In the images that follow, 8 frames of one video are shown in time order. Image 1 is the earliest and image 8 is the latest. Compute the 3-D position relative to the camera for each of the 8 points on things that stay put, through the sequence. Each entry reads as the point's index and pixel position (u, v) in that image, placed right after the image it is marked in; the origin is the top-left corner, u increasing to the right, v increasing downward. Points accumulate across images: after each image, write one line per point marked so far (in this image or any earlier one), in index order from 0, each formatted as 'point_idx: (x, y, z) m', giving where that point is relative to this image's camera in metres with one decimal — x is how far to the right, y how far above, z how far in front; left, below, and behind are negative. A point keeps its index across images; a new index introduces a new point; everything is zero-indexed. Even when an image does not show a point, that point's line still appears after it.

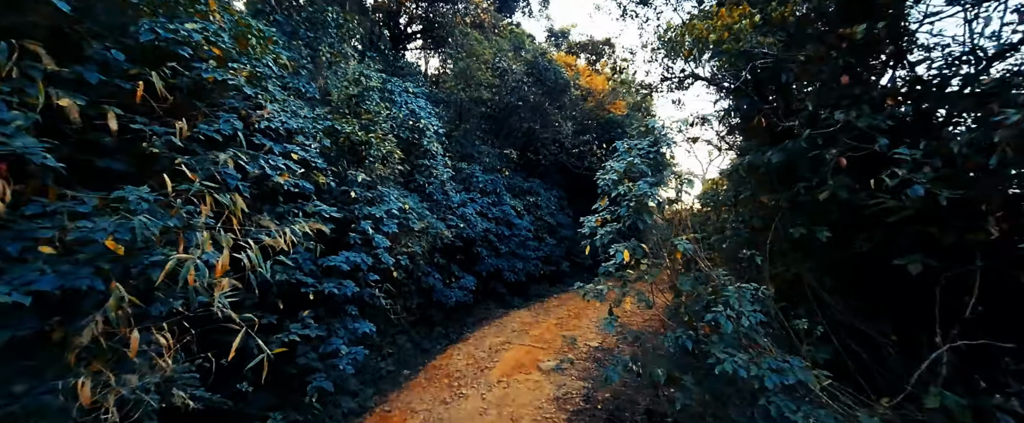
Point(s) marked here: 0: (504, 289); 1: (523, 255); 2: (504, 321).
0: (-0.2, -1.7, +7.7) m
1: (+0.2, -1.0, +8.2) m
2: (-0.1, -2.1, +6.7) m
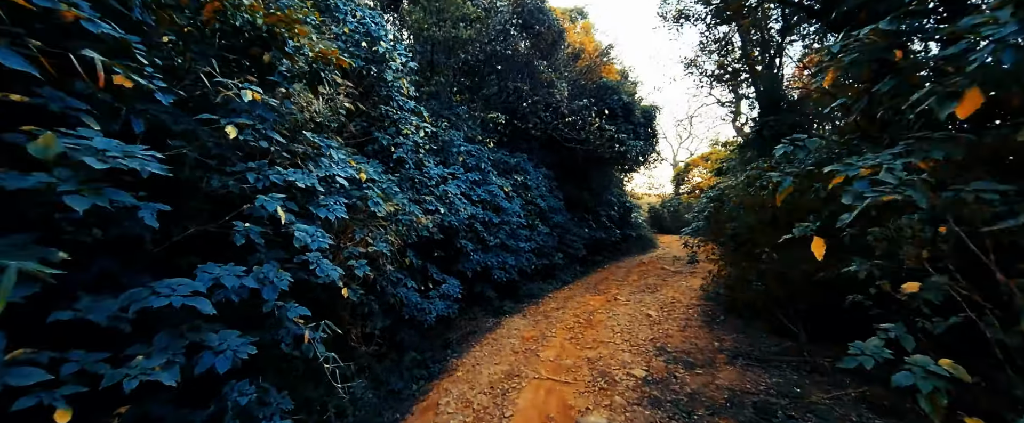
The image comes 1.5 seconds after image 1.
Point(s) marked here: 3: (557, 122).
0: (-0.4, -1.4, +6.2) m
1: (0.0, -0.7, +6.6) m
2: (-0.2, -1.8, +5.2) m
3: (+0.9, +2.1, +8.2) m
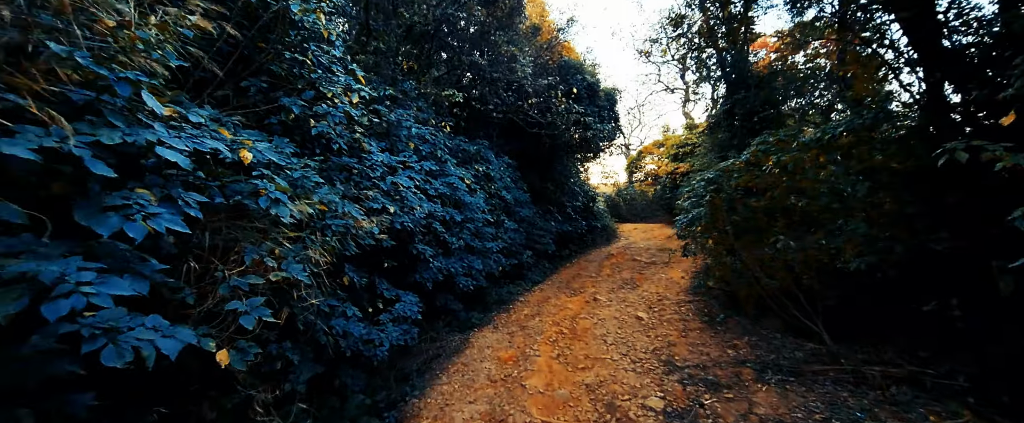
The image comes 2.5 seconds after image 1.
0: (-0.8, -1.3, +5.2) m
1: (-0.6, -0.6, +5.7) m
2: (-0.5, -1.8, +4.2) m
3: (0.0, +2.2, +7.4) m
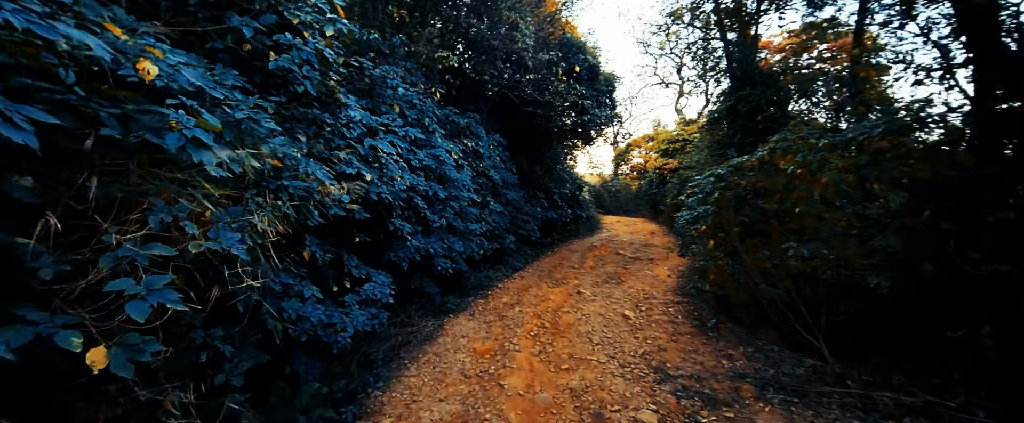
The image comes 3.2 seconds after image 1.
0: (-1.1, -1.0, +4.8) m
1: (-0.8, -0.2, +5.3) m
2: (-0.7, -1.5, +3.9) m
3: (0.0, +2.6, +6.8) m
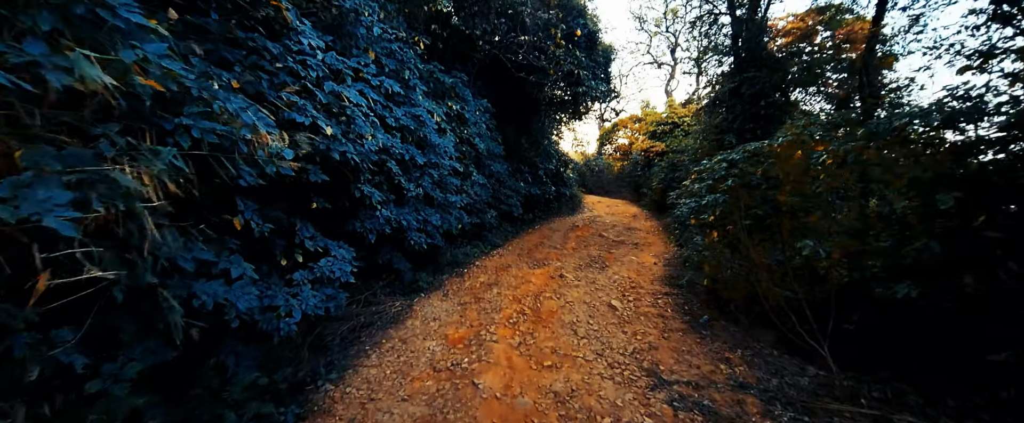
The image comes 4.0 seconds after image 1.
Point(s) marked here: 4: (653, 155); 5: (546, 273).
0: (-1.3, -0.6, +4.3) m
1: (-1.0, +0.2, +4.7) m
2: (-1.0, -1.2, +3.4) m
3: (-0.2, +3.1, +6.1) m
4: (+5.3, +2.2, +13.6) m
5: (+0.5, -1.0, +5.7) m
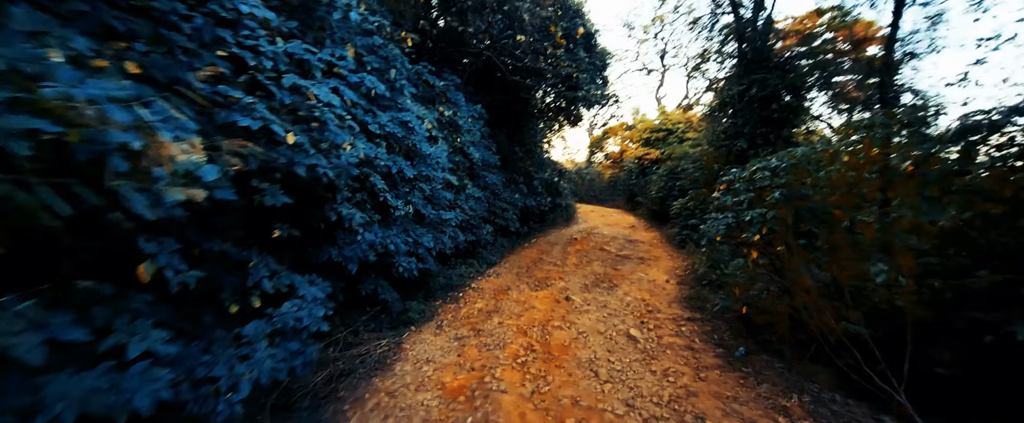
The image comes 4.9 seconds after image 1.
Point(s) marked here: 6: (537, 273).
0: (-1.3, -0.8, +3.7) m
1: (-1.0, -0.1, +4.2) m
2: (-0.9, -1.4, +2.8) m
3: (-0.2, +2.8, +5.6) m
4: (+5.0, +1.8, +13.2) m
5: (+0.6, -1.2, +5.1) m
6: (+0.5, -1.1, +6.2) m
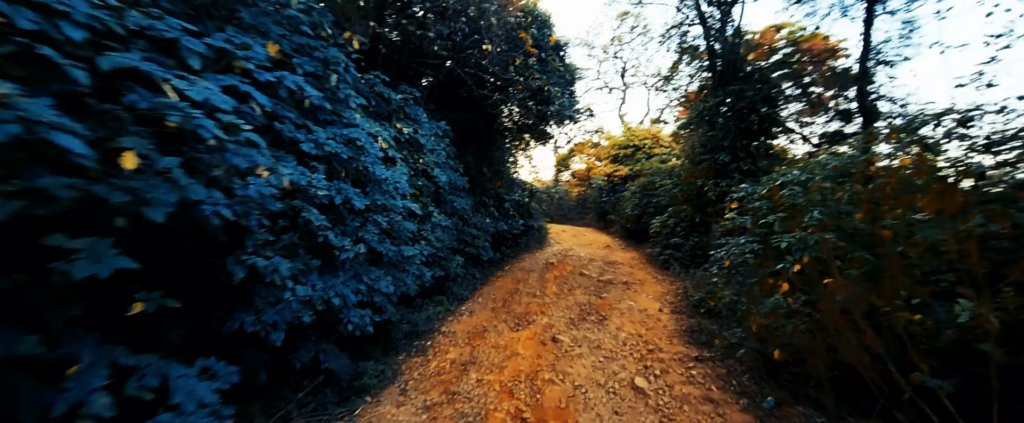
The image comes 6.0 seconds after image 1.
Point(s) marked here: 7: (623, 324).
0: (-1.4, -1.1, +2.9) m
1: (-1.2, -0.4, +3.4) m
2: (-0.9, -1.7, +2.0) m
3: (-0.7, +2.4, +5.1) m
4: (+3.9, +1.2, +13.1) m
5: (+0.3, -1.5, +4.4) m
6: (+0.1, -1.5, +5.5) m
7: (+1.5, -1.5, +4.7) m
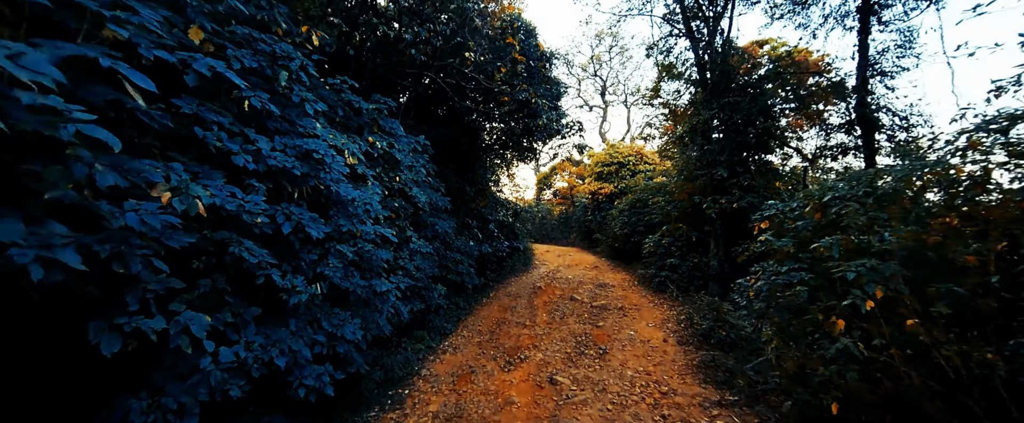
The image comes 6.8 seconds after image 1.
0: (-1.4, -1.3, +2.2) m
1: (-1.3, -0.6, +2.8) m
2: (-0.9, -1.8, +1.3) m
3: (-0.9, +2.1, +4.6) m
4: (+3.2, +0.5, +12.8) m
5: (+0.2, -1.8, +3.8) m
6: (-0.1, -1.8, +4.9) m
7: (+1.4, -1.7, +4.2) m
